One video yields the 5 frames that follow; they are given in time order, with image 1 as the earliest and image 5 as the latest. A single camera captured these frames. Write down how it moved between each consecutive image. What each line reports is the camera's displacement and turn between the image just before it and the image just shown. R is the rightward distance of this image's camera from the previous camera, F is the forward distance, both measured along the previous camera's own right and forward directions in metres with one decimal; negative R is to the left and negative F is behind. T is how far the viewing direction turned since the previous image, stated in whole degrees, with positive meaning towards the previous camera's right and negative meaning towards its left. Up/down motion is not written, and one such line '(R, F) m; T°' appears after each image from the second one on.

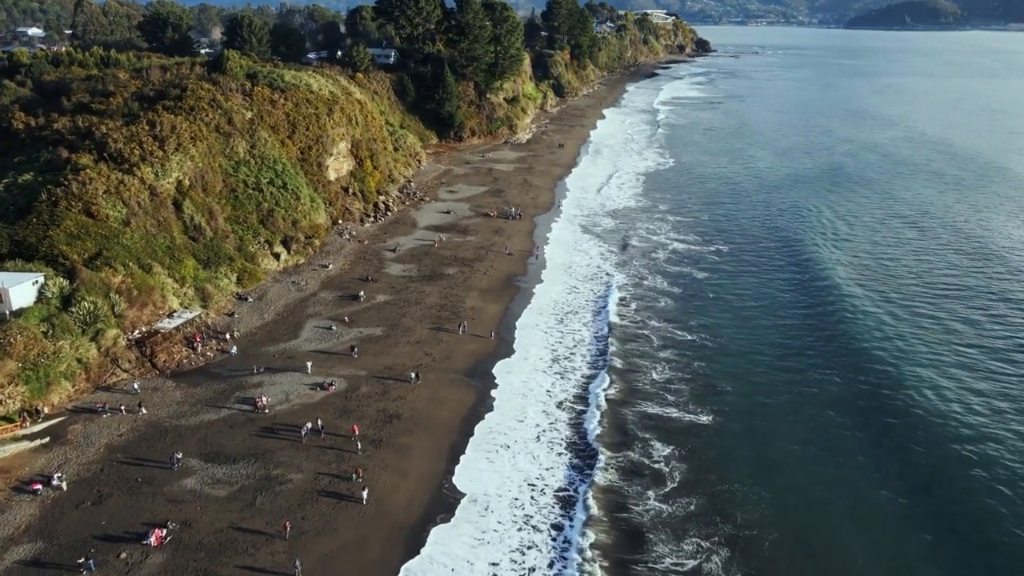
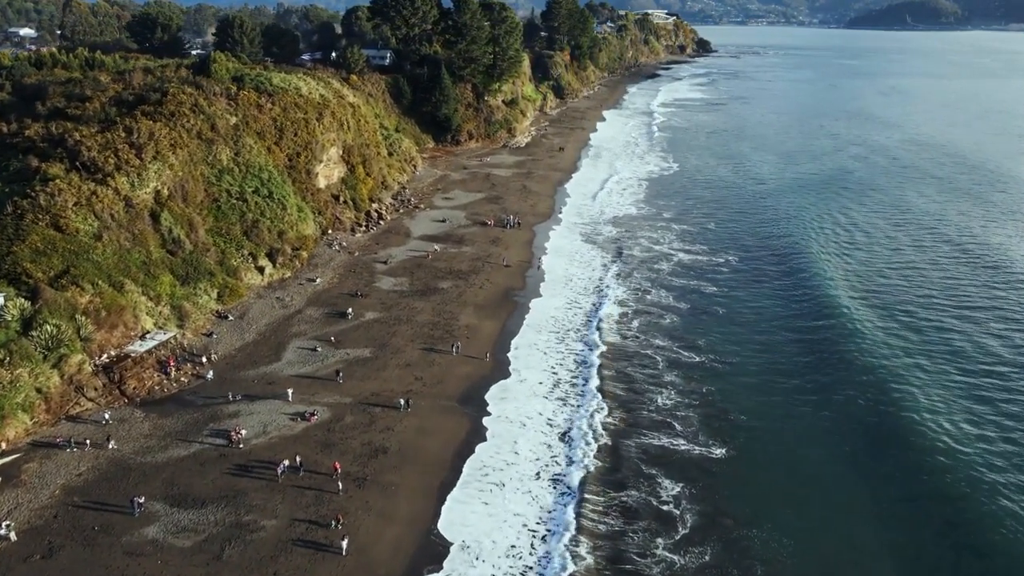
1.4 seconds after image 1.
(+0.2, +2.2) m; 0°
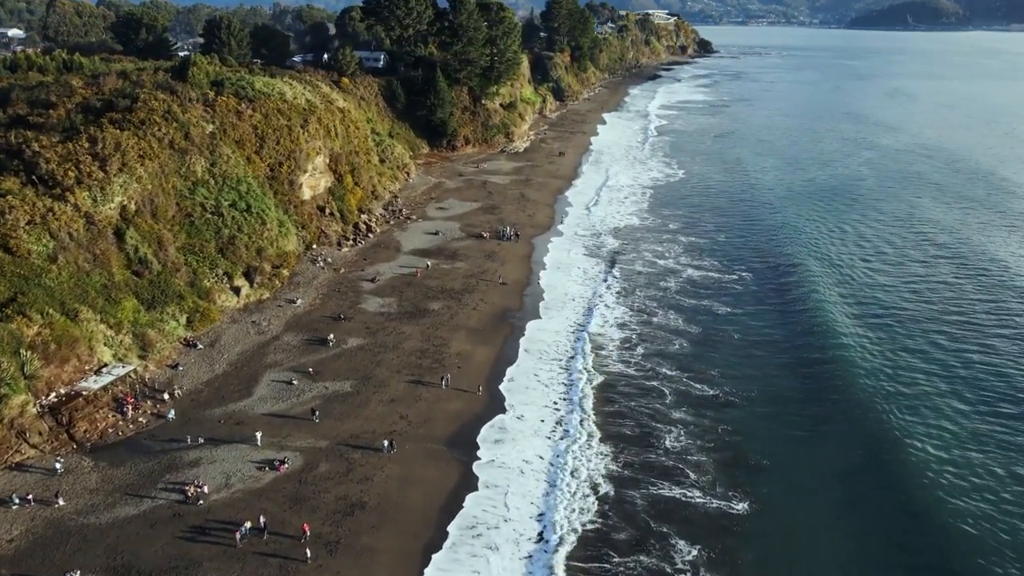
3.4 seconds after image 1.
(+0.2, +3.0) m; 0°
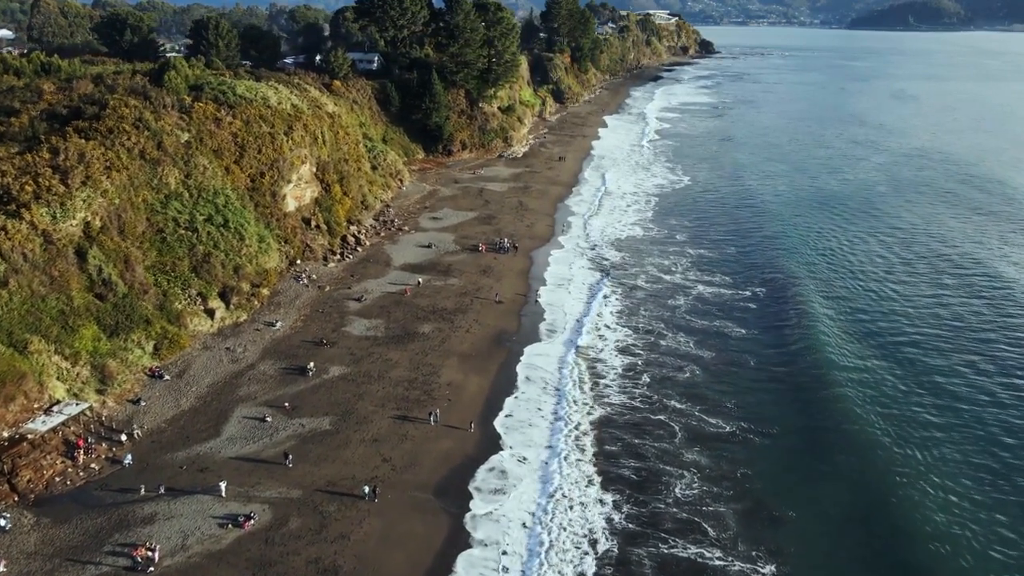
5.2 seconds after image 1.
(+0.2, +2.8) m; 0°
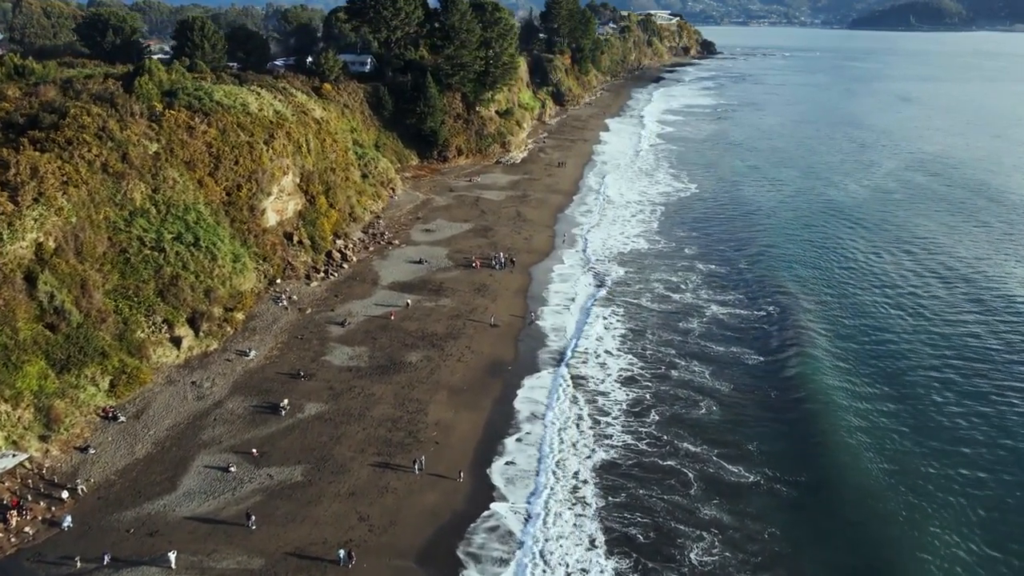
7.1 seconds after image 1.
(+0.2, +3.1) m; 0°
